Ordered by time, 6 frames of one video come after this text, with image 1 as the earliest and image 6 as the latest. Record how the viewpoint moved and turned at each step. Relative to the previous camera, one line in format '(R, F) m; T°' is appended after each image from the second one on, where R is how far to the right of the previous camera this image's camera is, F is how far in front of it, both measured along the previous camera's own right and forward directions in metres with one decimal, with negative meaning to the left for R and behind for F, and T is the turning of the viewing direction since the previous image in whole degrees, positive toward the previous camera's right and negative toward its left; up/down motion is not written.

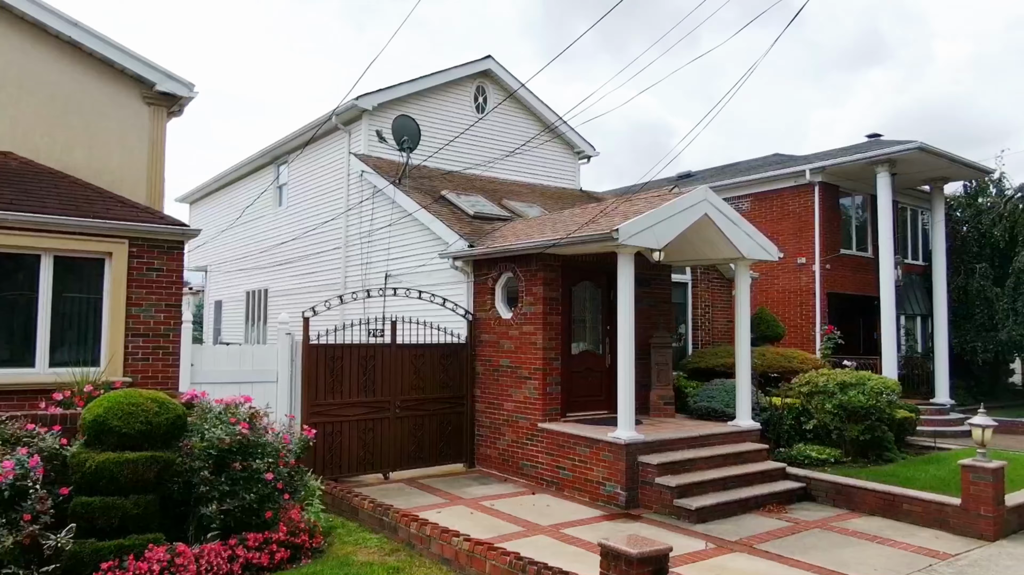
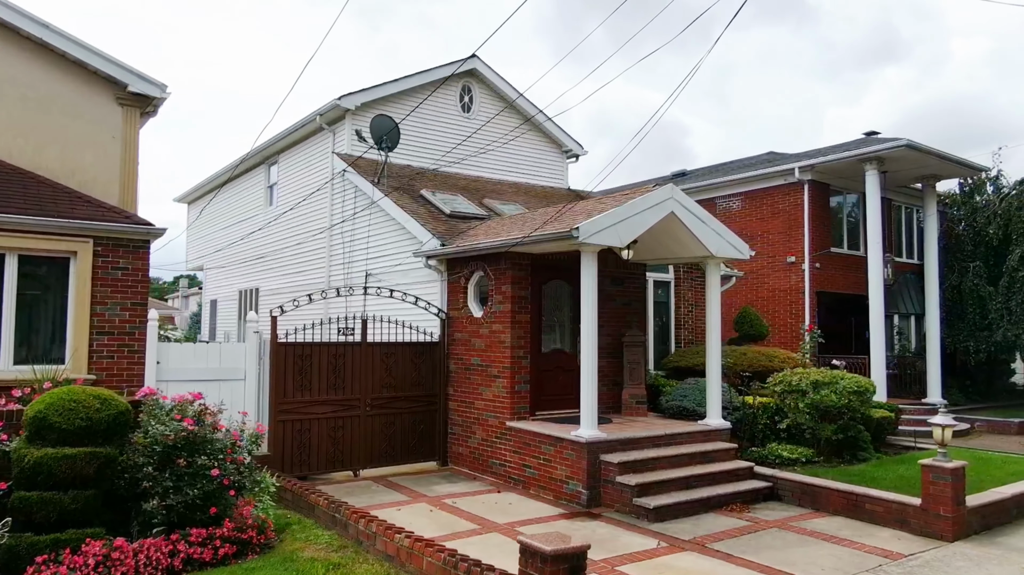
(+0.5, 0.0) m; -1°
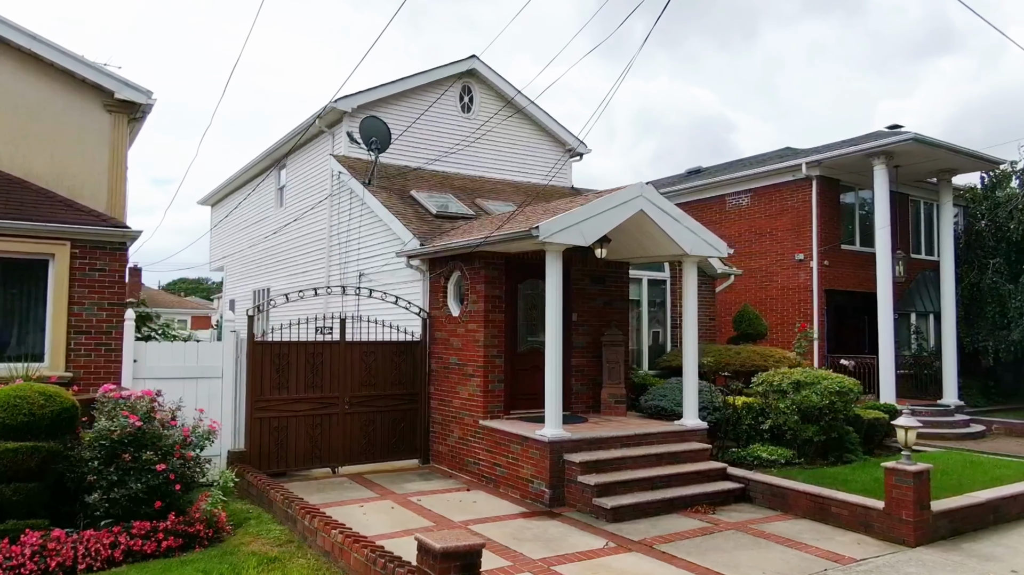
(+0.9, 0.0) m; -3°
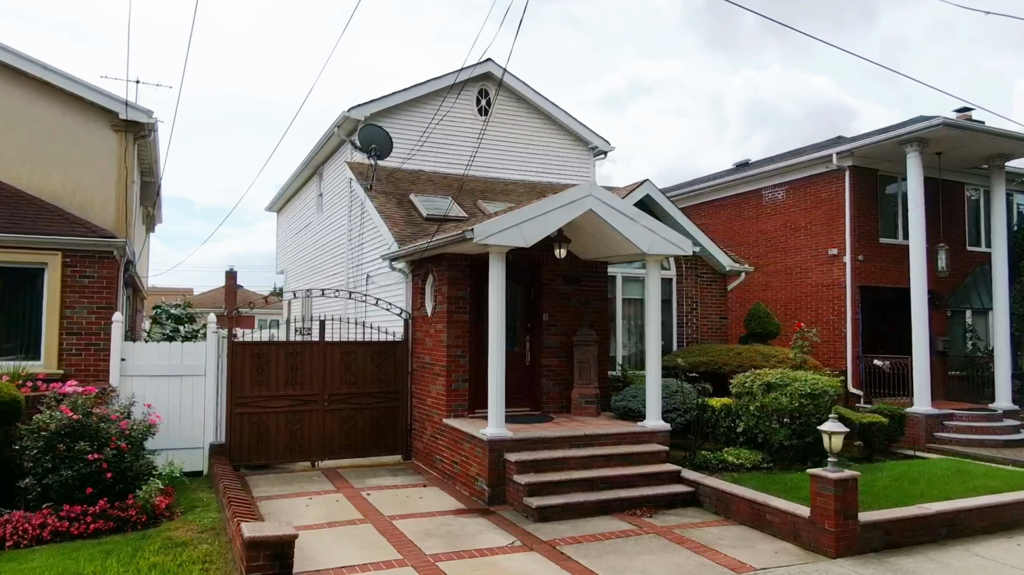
(+1.8, 0.0) m; -8°
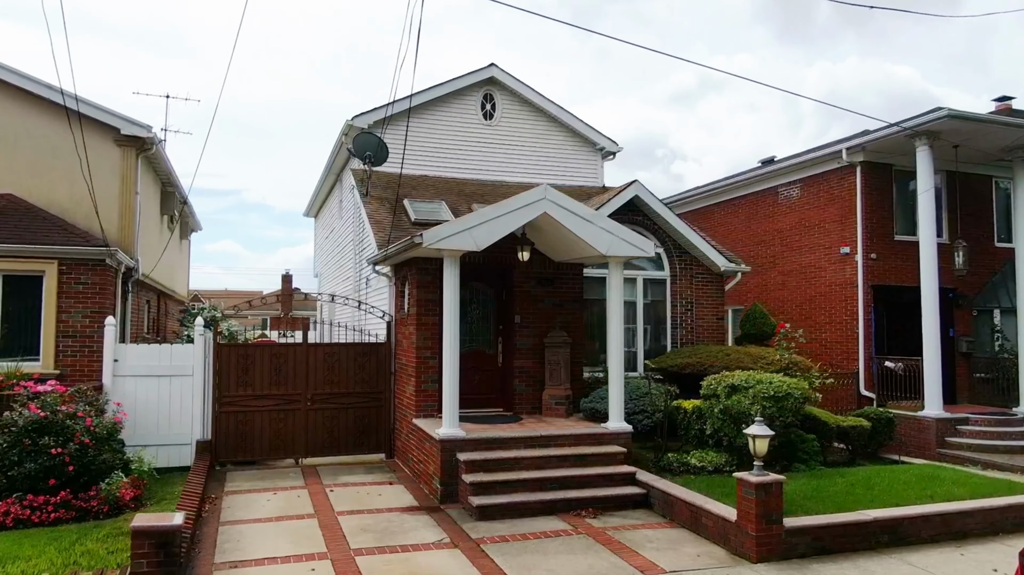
(+1.3, -0.1) m; -5°
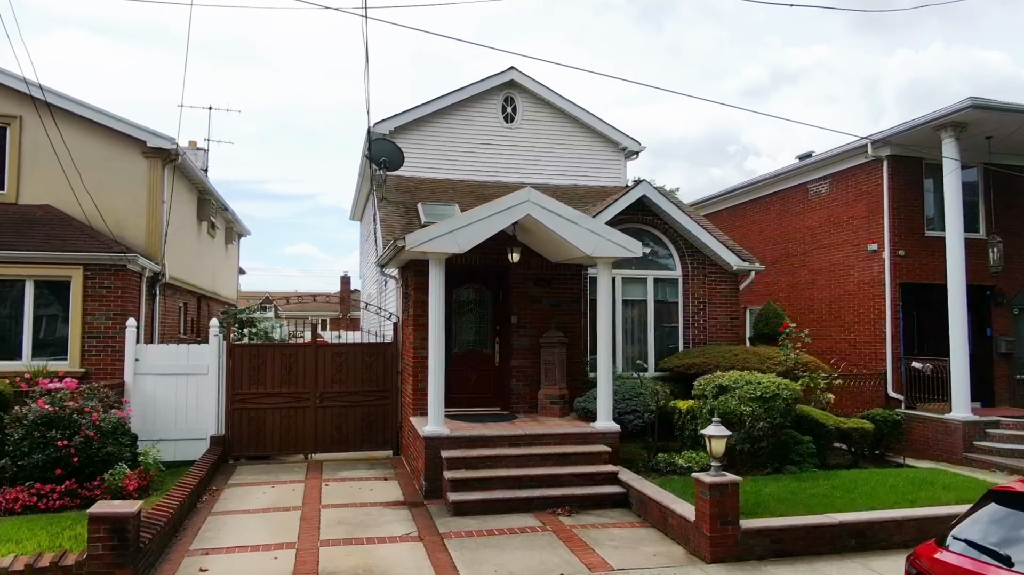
(+1.0, -0.1) m; -5°
